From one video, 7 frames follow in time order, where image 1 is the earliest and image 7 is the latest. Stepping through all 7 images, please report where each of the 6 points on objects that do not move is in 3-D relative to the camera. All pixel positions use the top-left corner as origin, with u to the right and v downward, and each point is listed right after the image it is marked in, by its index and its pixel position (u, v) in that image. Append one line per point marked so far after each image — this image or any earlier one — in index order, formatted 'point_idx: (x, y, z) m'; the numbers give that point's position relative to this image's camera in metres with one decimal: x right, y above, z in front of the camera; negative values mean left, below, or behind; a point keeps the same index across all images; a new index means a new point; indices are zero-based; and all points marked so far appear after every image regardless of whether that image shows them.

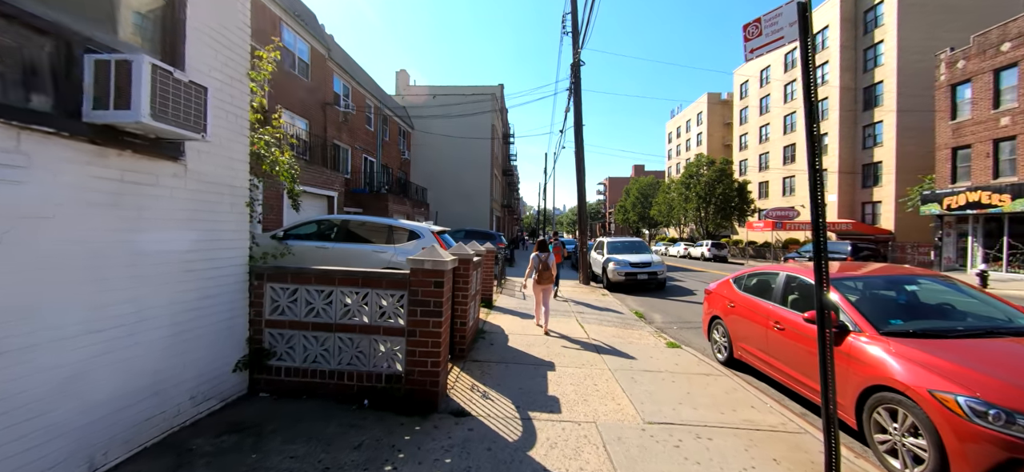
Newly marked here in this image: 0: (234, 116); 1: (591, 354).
0: (-2.7, +1.1, +3.5) m
1: (+1.2, -1.8, +5.6) m
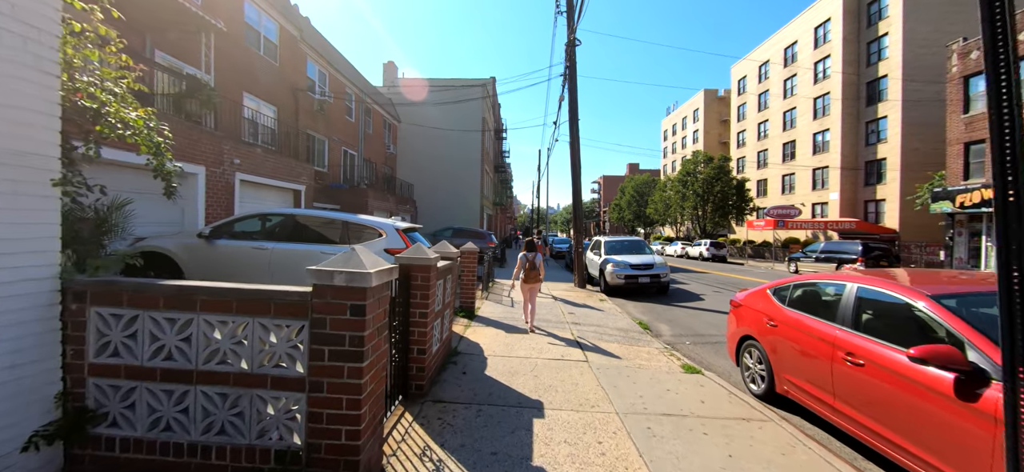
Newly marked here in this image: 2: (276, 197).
0: (-2.9, +1.2, +2.1) m
1: (+0.9, -1.8, +4.3) m
2: (-7.0, +1.2, +10.9) m
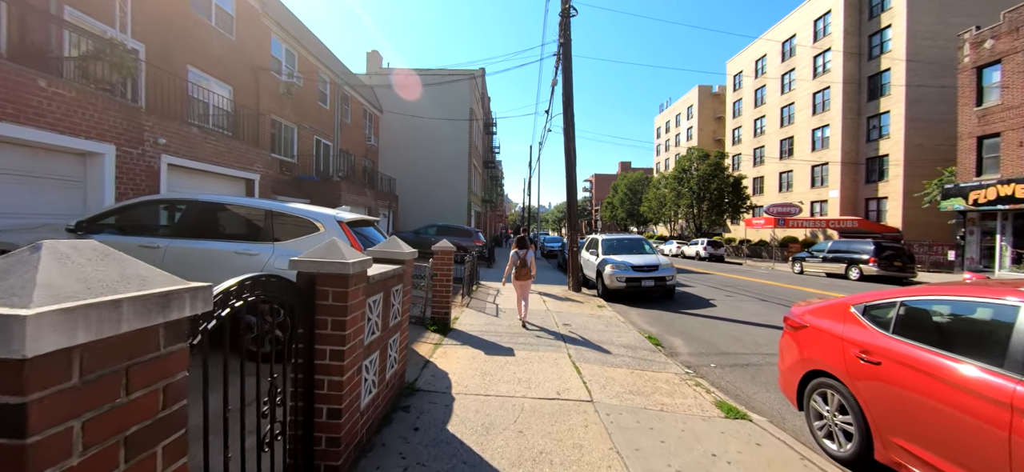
0: (-3.1, +1.2, +0.6) m
1: (+0.7, -1.7, +2.9) m
2: (-7.4, +1.3, +9.3) m
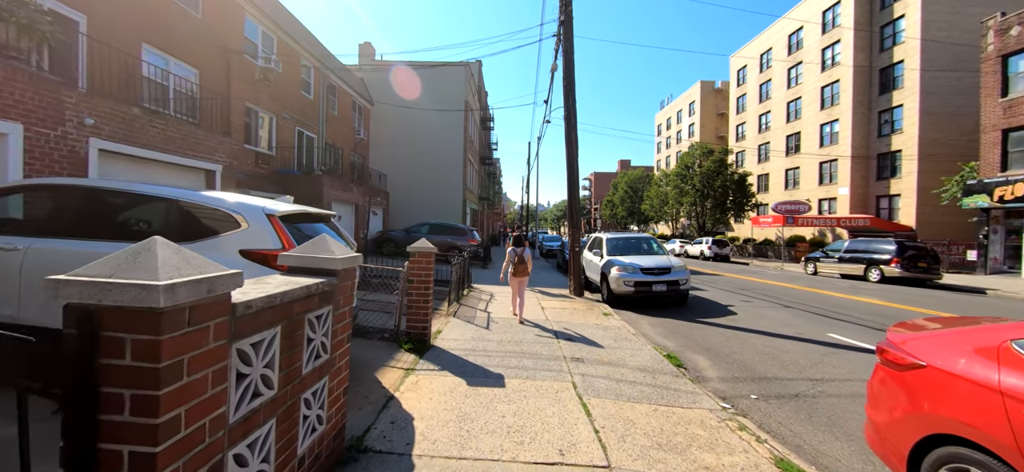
0: (-3.2, +1.2, -0.5) m
1: (+0.6, -1.7, +1.7) m
2: (-7.5, +1.3, +8.1) m
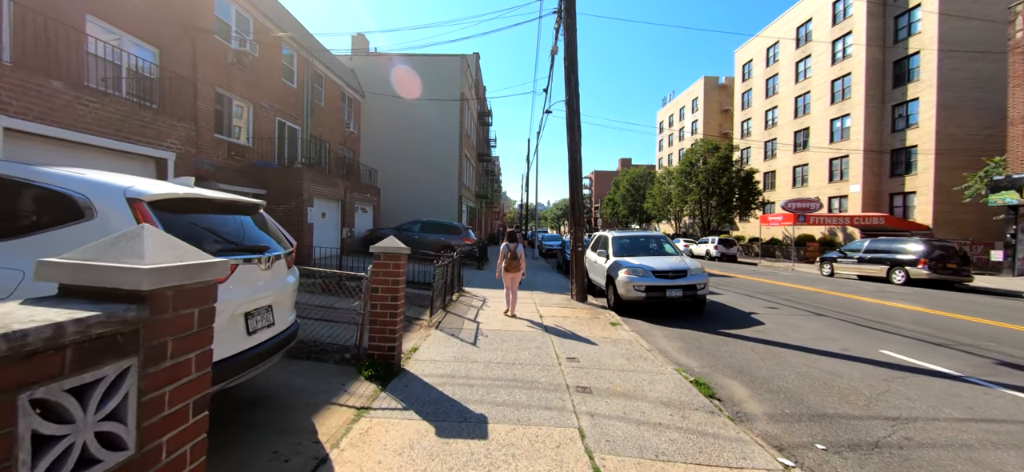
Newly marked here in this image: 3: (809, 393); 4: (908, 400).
0: (-3.3, +1.3, -1.6) m
1: (+0.5, -1.7, +0.6) m
2: (-7.6, +1.3, +7.0) m
3: (+3.5, -1.8, +4.3) m
4: (+4.5, -1.9, +4.1) m
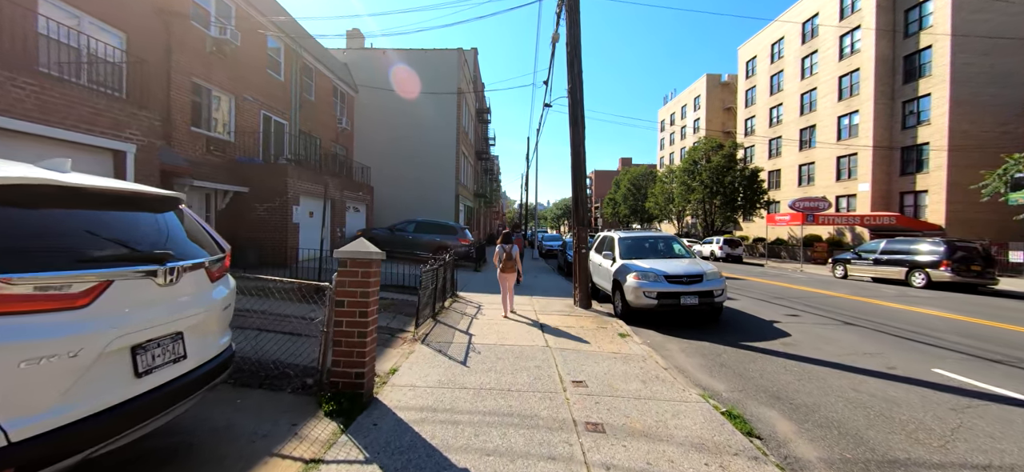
0: (-3.3, +1.2, -2.4) m
1: (+0.4, -1.7, -0.1) m
2: (-7.7, +1.3, +6.2) m
3: (+3.5, -1.8, +3.5) m
4: (+4.4, -1.9, +3.3) m
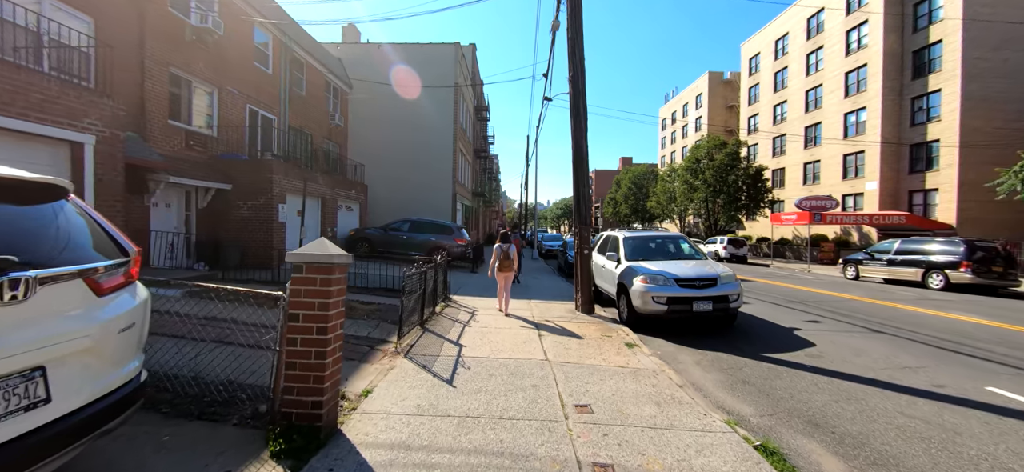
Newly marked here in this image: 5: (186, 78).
0: (-3.4, +1.2, -3.0) m
1: (+0.4, -1.7, -0.7) m
2: (-7.8, +1.3, +5.6) m
3: (+3.4, -1.8, +2.9) m
4: (+4.3, -1.9, +2.7) m
5: (-9.6, +4.7, +10.7) m
